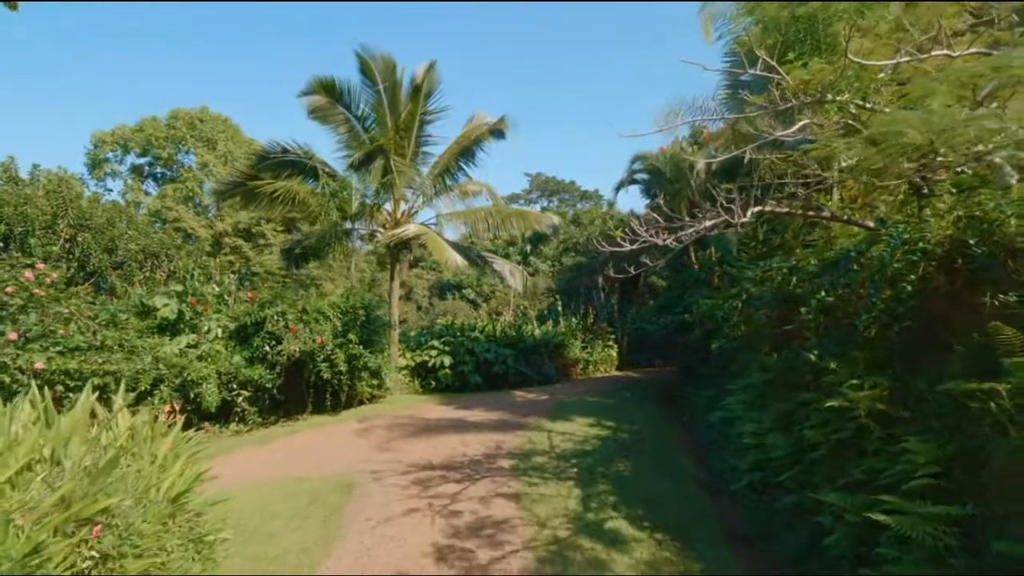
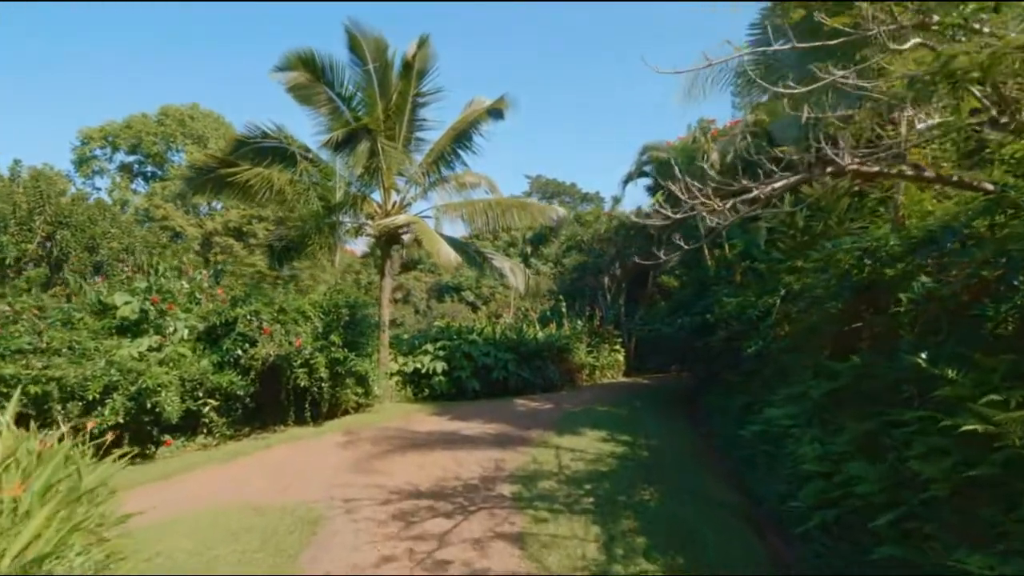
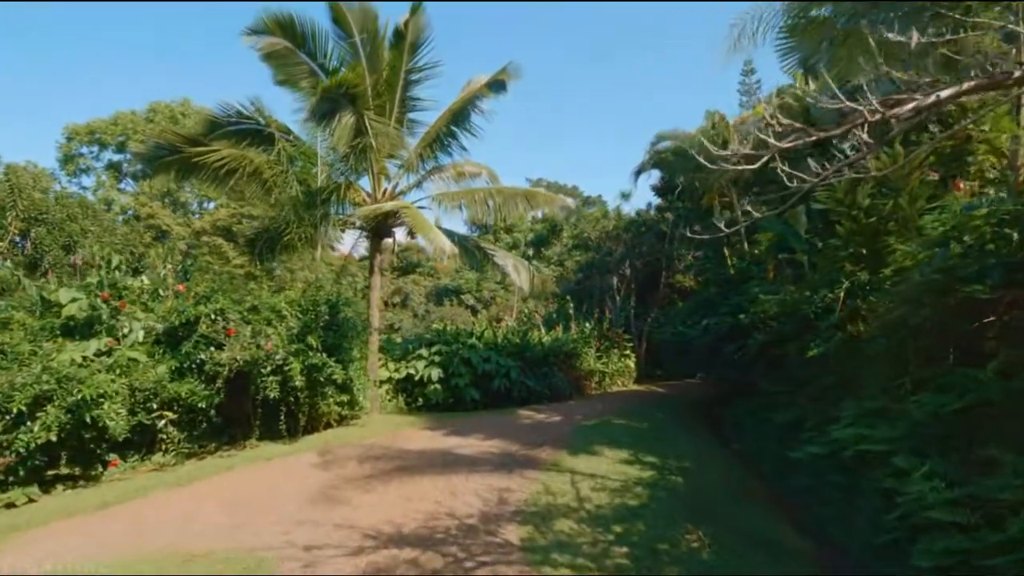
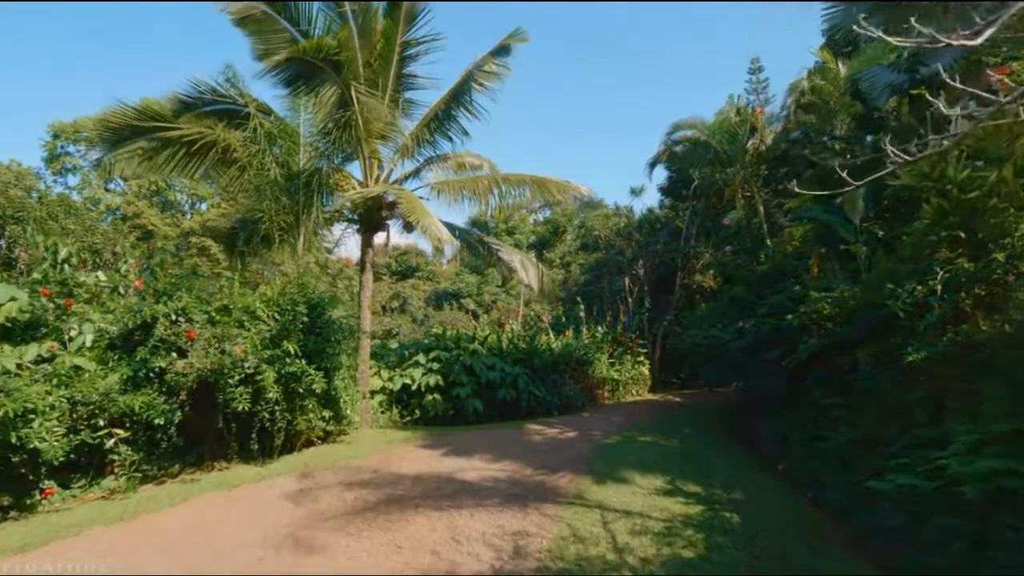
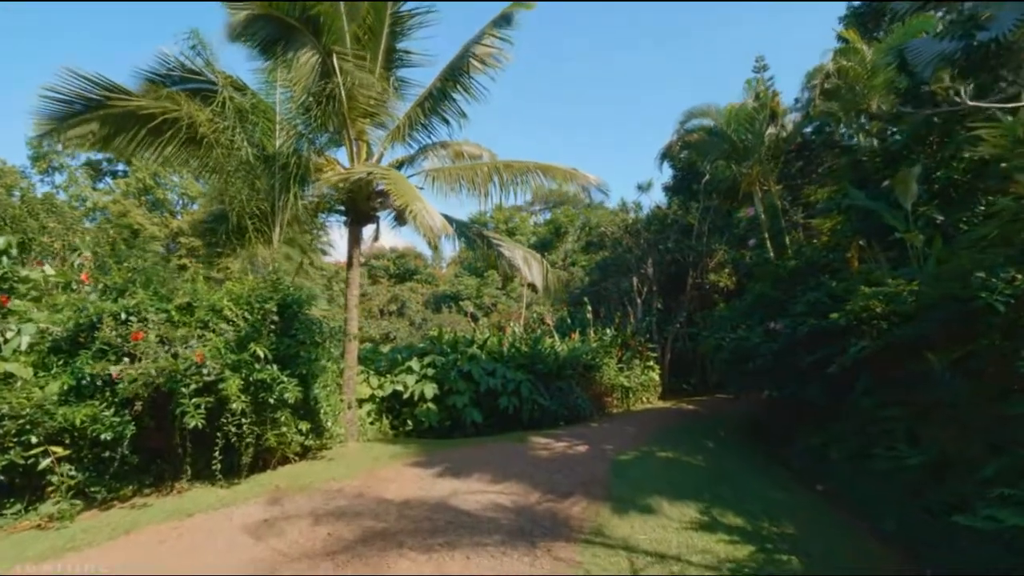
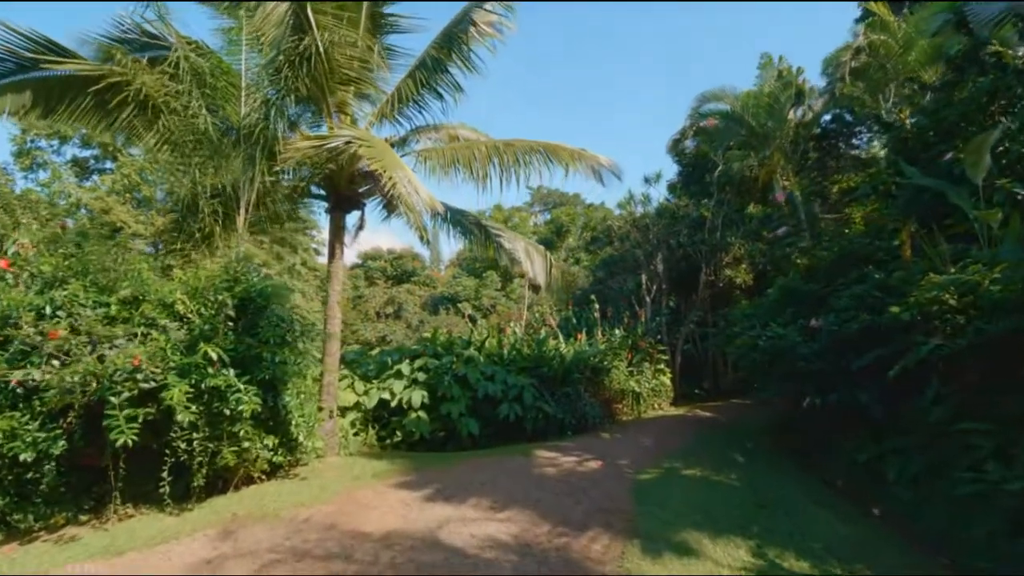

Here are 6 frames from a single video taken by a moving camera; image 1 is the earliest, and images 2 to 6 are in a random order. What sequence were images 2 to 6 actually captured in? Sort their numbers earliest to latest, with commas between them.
2, 3, 4, 5, 6
